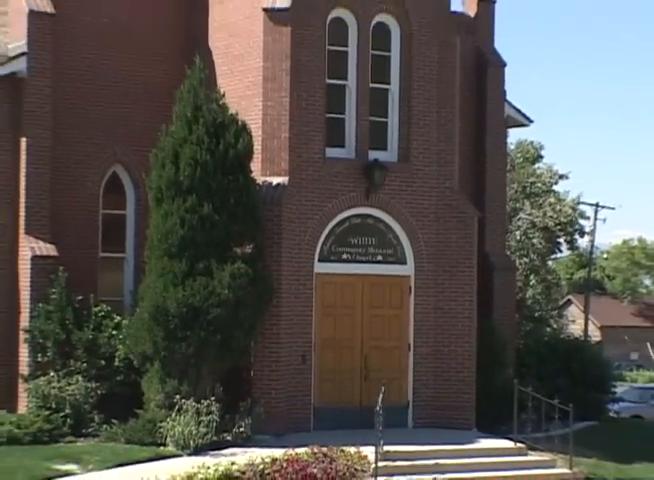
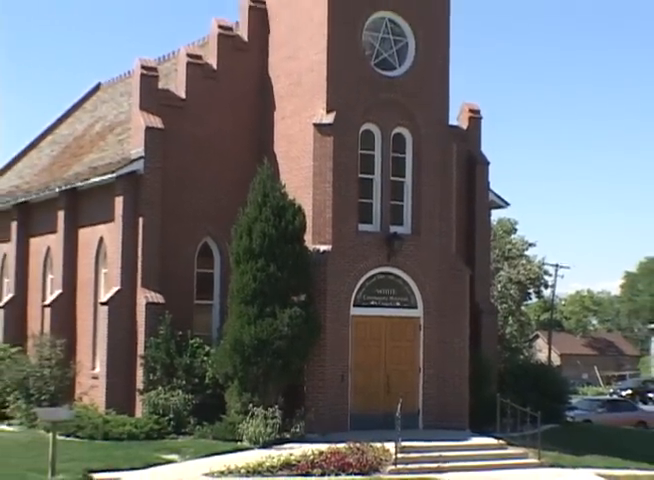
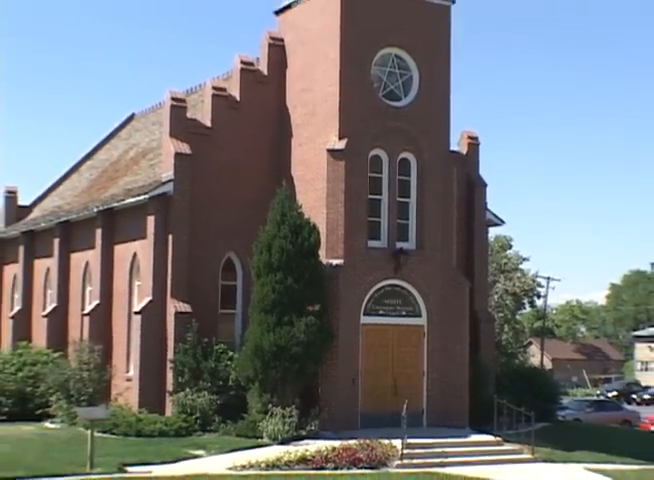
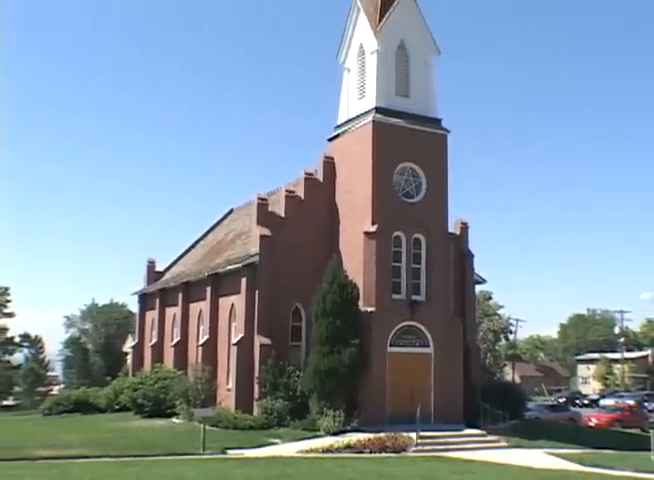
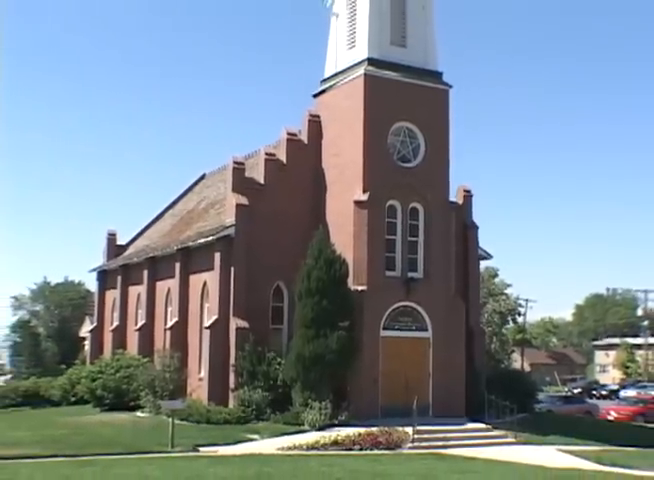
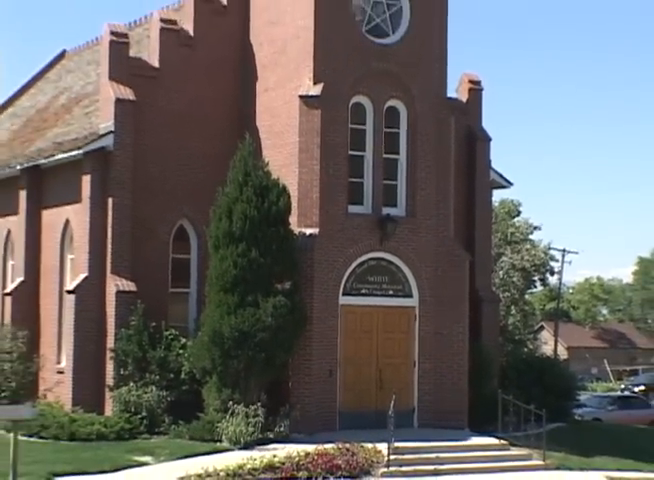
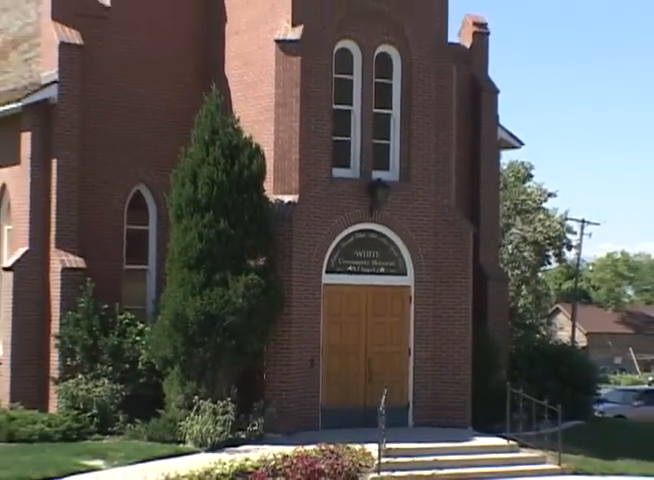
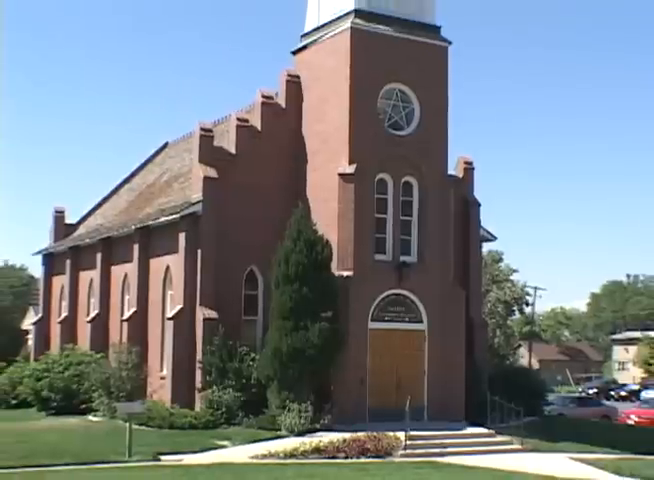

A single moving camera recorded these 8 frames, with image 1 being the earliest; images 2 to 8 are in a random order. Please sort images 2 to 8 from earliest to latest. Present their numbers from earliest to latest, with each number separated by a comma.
7, 6, 2, 3, 8, 5, 4
